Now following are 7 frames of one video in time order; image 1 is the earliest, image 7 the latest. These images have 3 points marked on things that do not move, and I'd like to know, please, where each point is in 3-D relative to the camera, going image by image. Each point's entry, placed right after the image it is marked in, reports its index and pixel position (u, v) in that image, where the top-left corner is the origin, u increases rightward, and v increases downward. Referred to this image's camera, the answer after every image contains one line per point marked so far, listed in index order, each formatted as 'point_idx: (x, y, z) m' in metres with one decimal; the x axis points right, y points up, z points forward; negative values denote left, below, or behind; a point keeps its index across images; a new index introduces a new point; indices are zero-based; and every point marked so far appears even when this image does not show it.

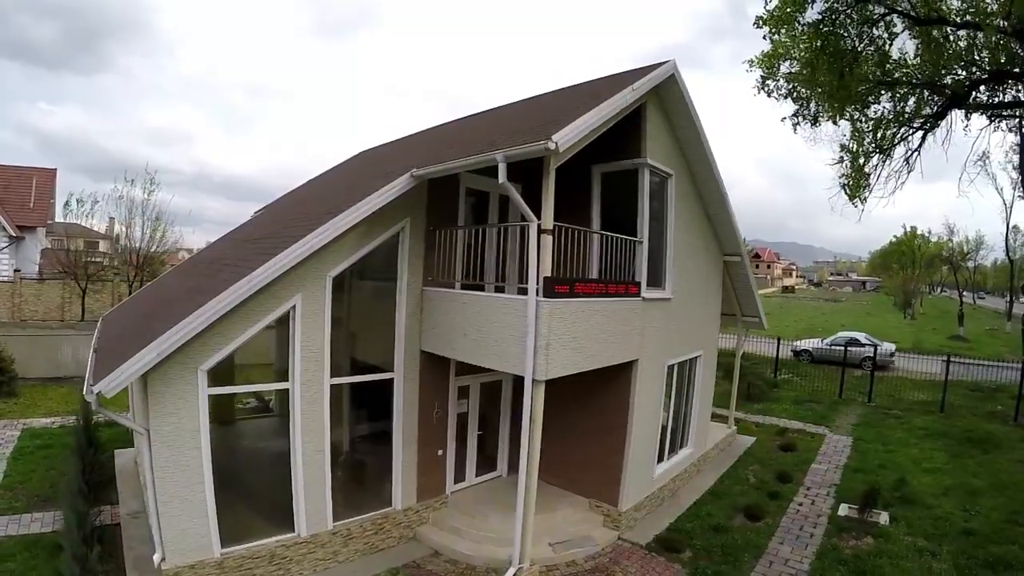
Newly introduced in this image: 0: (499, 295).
0: (0.0, -0.1, +6.7) m
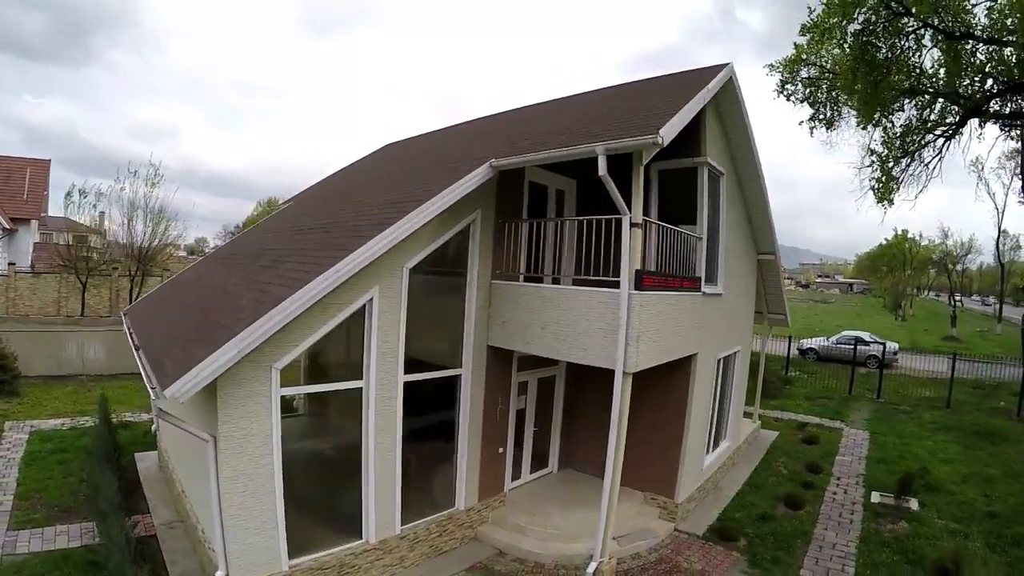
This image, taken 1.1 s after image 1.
0: (+1.0, 0.0, +6.8) m
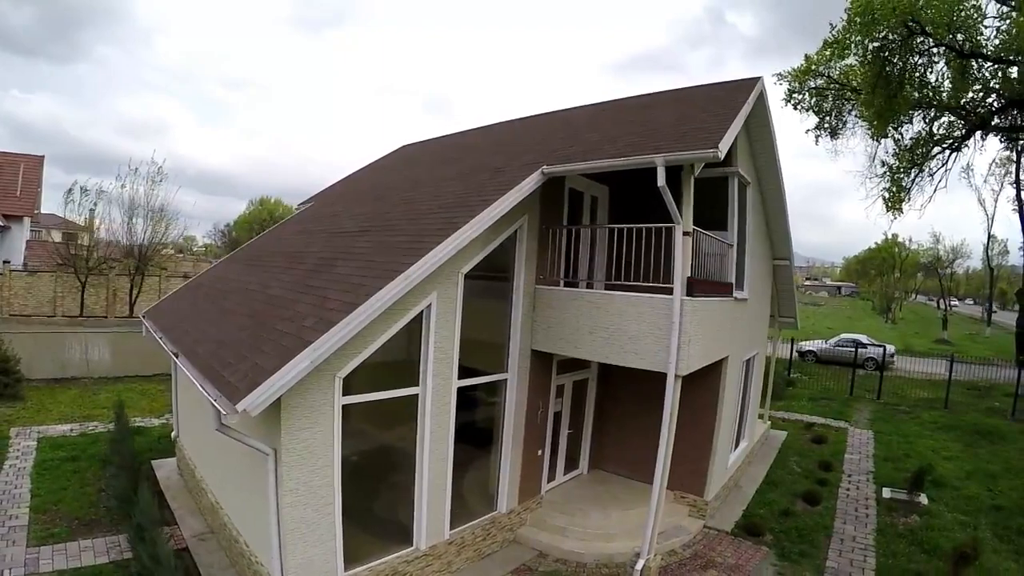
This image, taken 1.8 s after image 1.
0: (+1.6, -0.1, +7.0) m
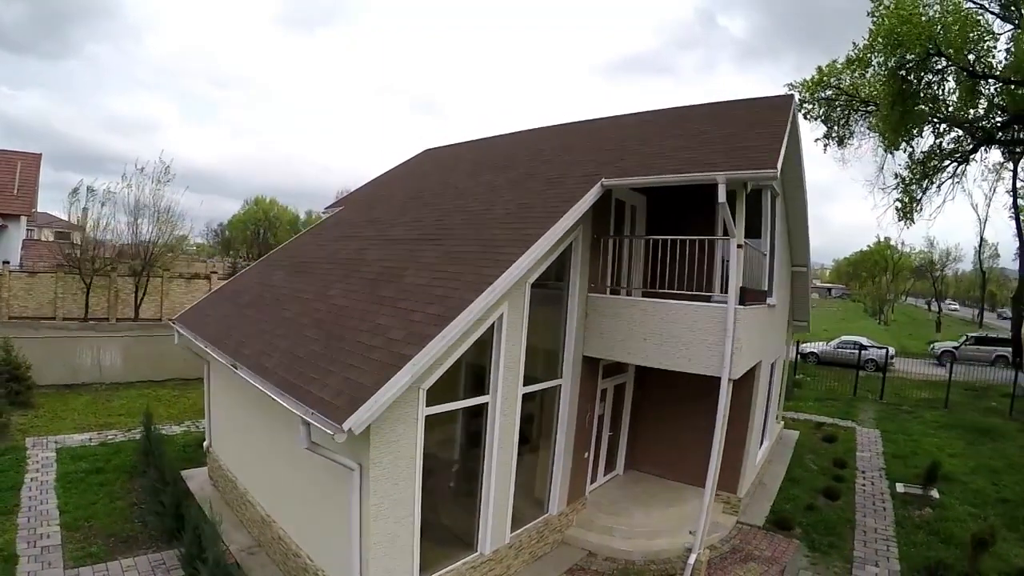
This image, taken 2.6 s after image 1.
0: (+2.4, -0.2, +7.3) m
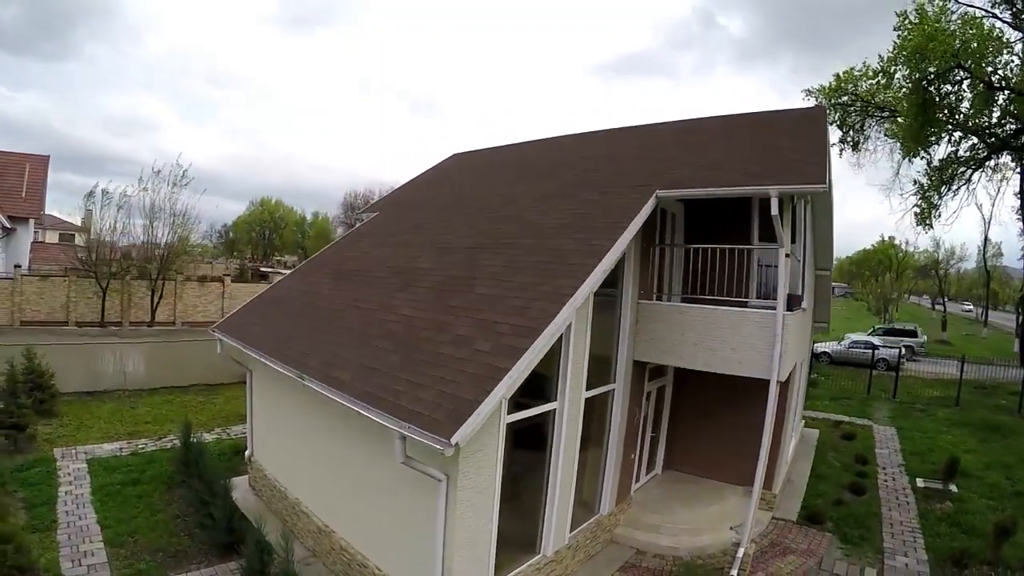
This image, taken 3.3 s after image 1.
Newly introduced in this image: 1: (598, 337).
0: (+3.2, -0.3, +7.6) m
1: (+1.2, -0.7, +7.4) m
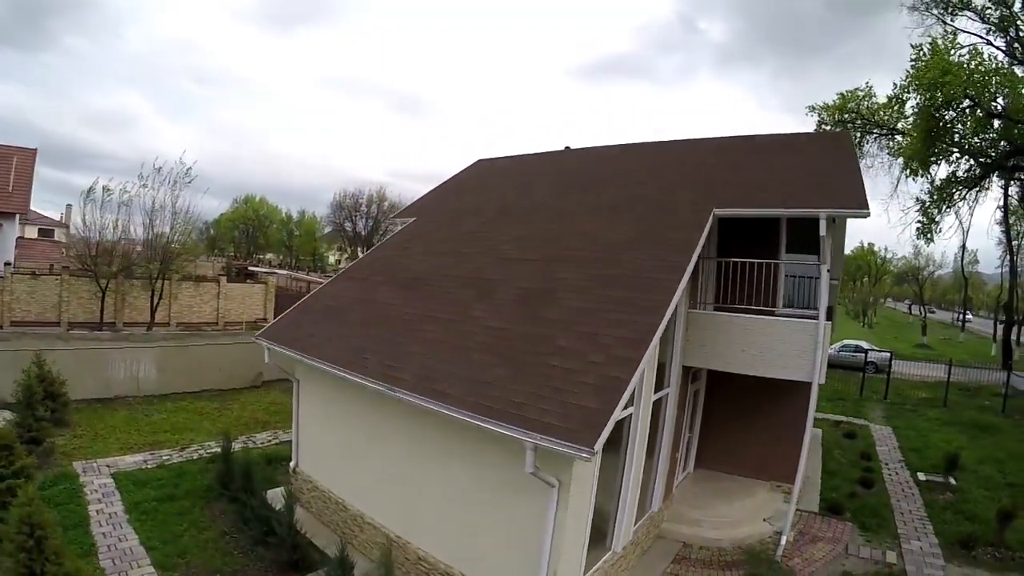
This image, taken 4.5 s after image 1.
0: (+4.1, -0.5, +8.1) m
1: (+2.1, -0.9, +7.7) m
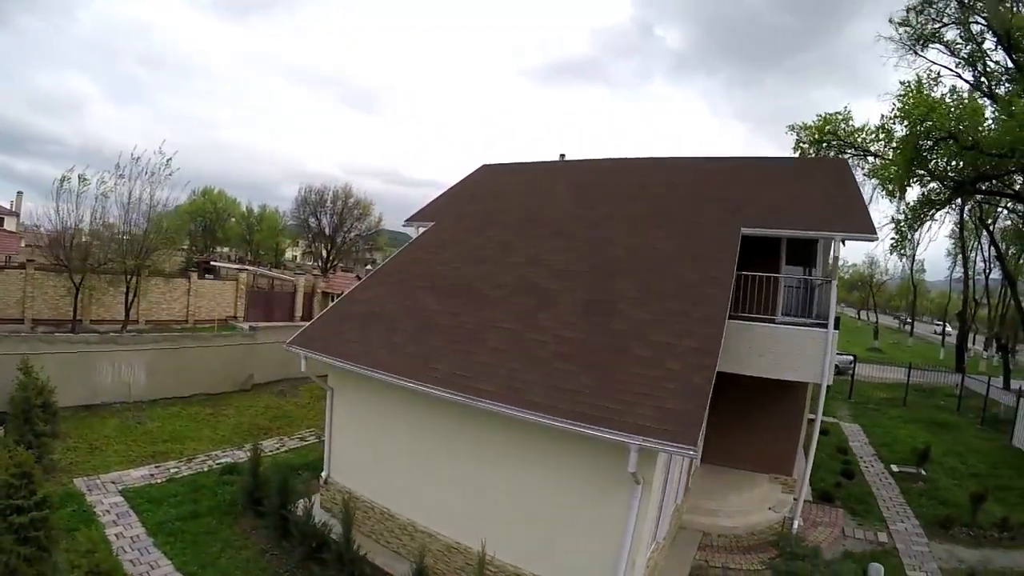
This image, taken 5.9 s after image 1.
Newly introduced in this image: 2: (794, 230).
0: (+4.8, -0.7, +8.8) m
1: (+2.9, -1.0, +8.2) m
2: (+4.6, +0.9, +8.2) m
